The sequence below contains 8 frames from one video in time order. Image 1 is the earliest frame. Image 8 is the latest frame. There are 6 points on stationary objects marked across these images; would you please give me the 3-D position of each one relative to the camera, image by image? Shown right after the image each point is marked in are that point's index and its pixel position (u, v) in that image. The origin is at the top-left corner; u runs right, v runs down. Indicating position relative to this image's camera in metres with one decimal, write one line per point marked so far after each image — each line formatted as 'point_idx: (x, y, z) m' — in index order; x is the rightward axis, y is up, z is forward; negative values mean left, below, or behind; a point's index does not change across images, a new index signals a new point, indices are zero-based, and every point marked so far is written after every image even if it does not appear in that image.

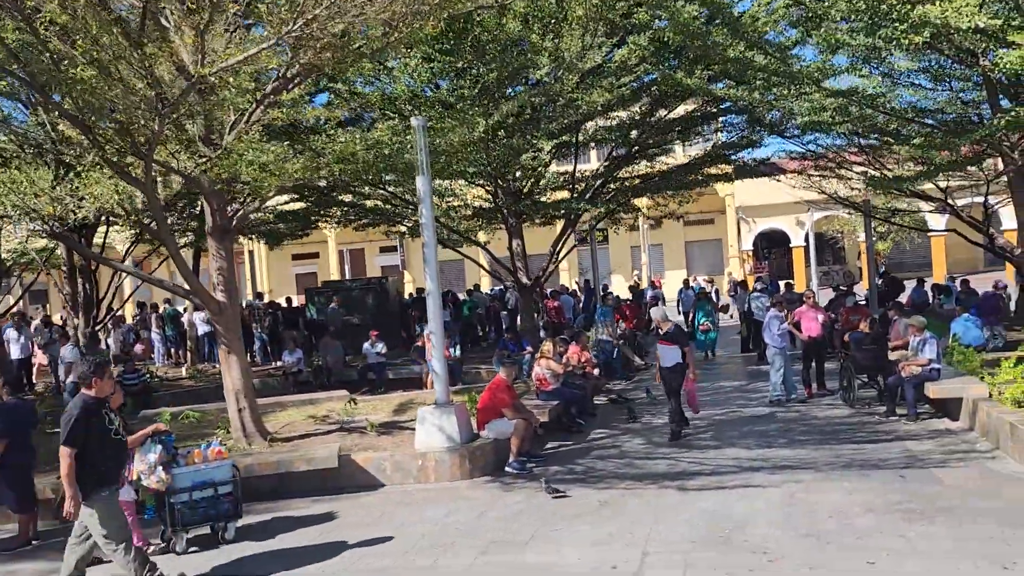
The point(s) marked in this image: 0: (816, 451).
0: (+3.3, -1.8, +9.3) m
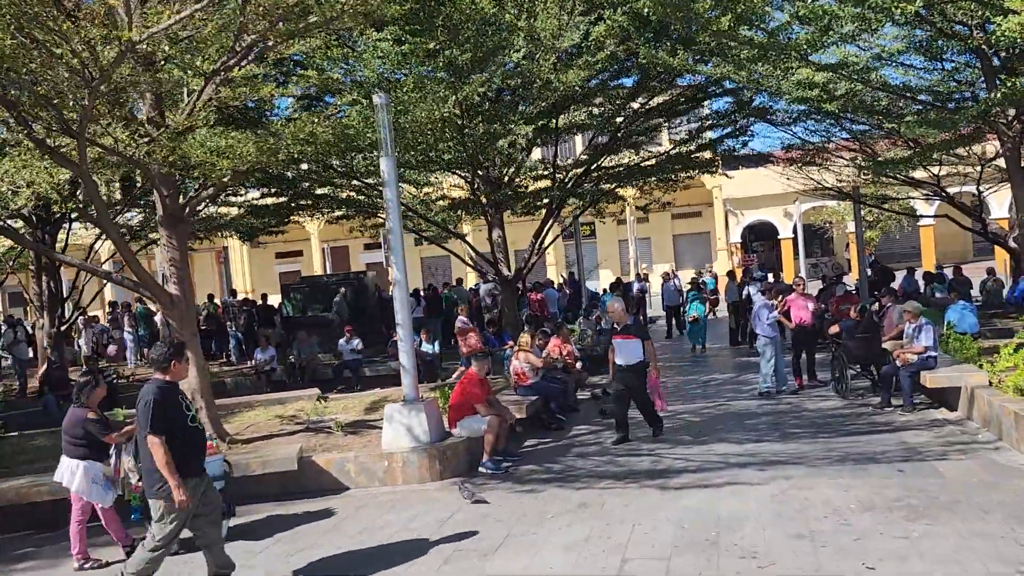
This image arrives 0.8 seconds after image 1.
0: (+3.0, -1.6, +8.7) m
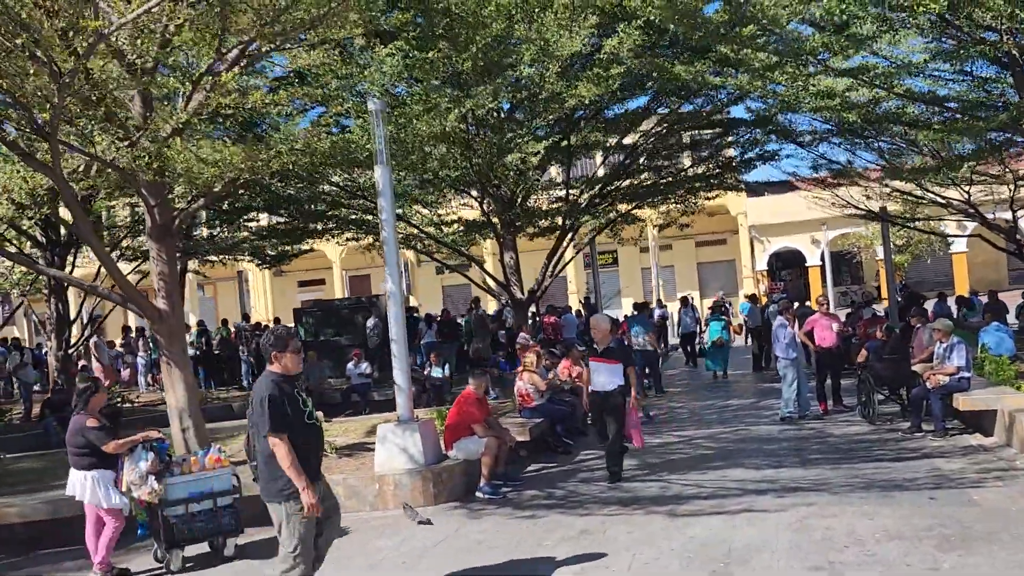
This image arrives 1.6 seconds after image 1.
0: (+3.0, -1.7, +8.1) m
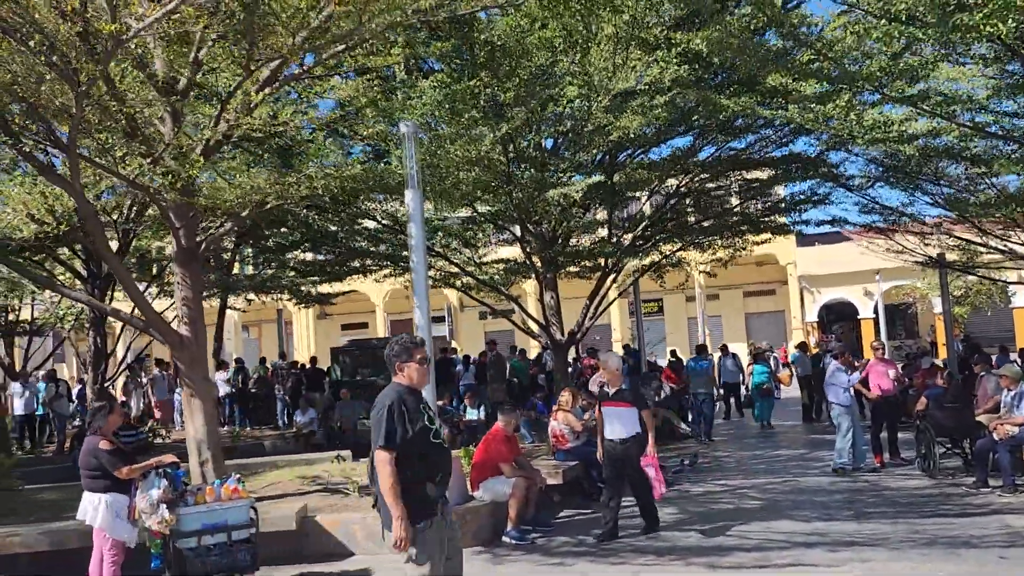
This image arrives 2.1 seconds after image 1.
0: (+3.3, -2.1, +7.4) m
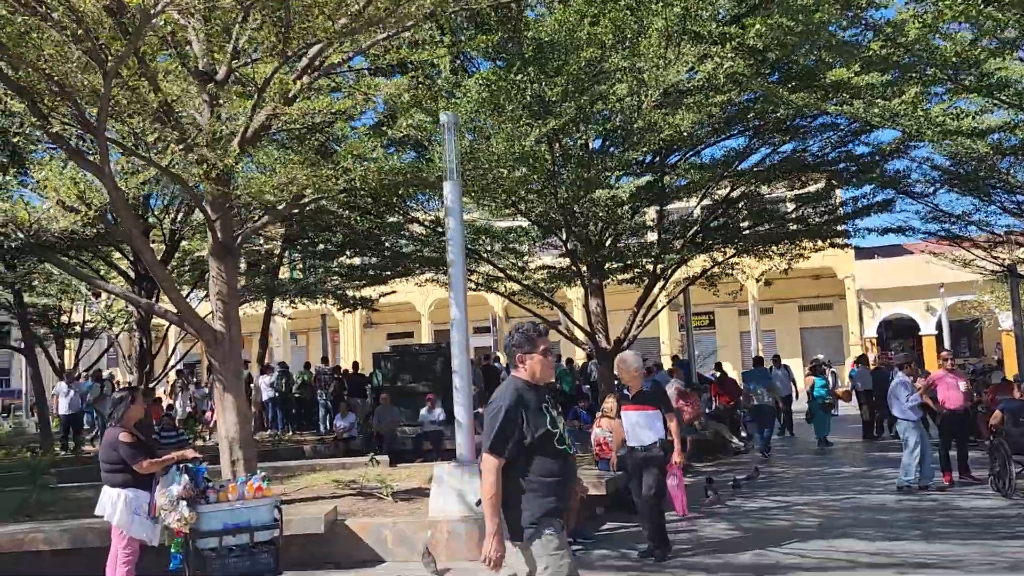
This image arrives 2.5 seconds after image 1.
0: (+3.6, -2.1, +6.8) m
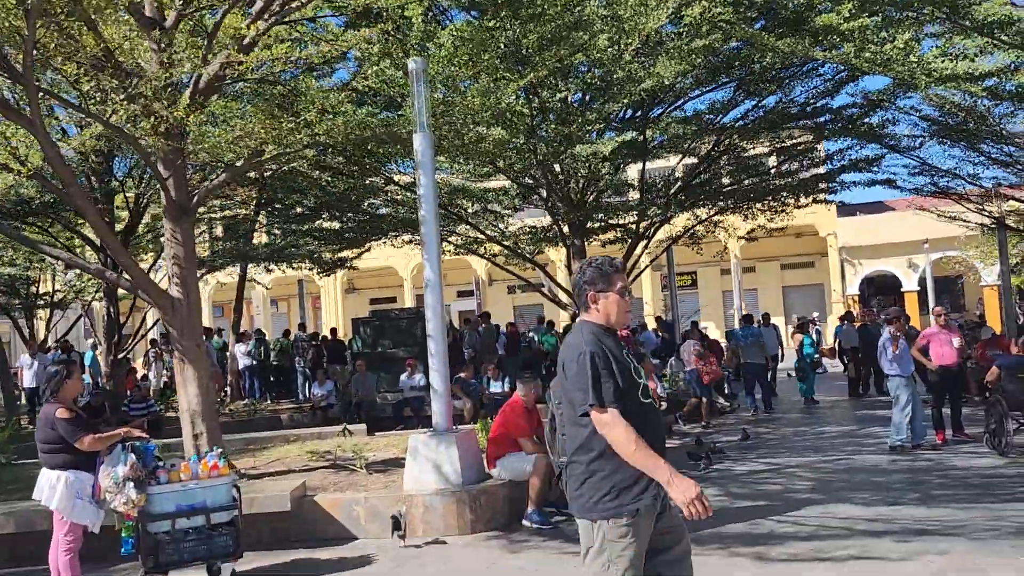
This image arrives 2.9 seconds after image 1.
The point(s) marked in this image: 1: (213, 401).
0: (+3.4, -1.7, +6.5) m
1: (-2.8, -1.0, +8.0) m
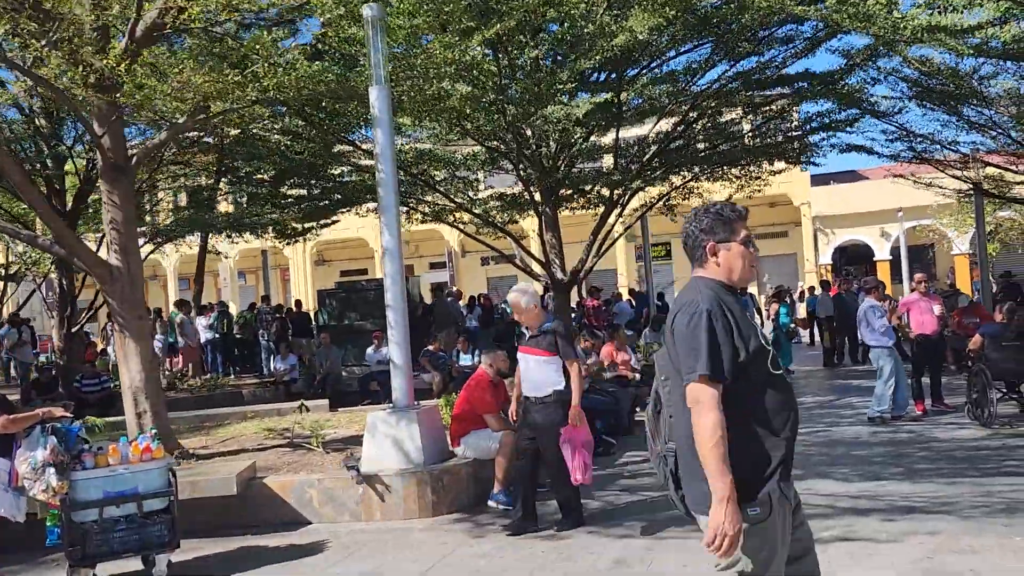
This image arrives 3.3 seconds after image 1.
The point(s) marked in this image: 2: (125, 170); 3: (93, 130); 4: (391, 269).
0: (+3.2, -1.4, +6.2) m
1: (-3.1, -0.8, +7.4) m
2: (-3.4, +1.0, +7.5) m
3: (-3.6, +1.3, +7.3) m
4: (-0.9, +0.1, +6.7) m
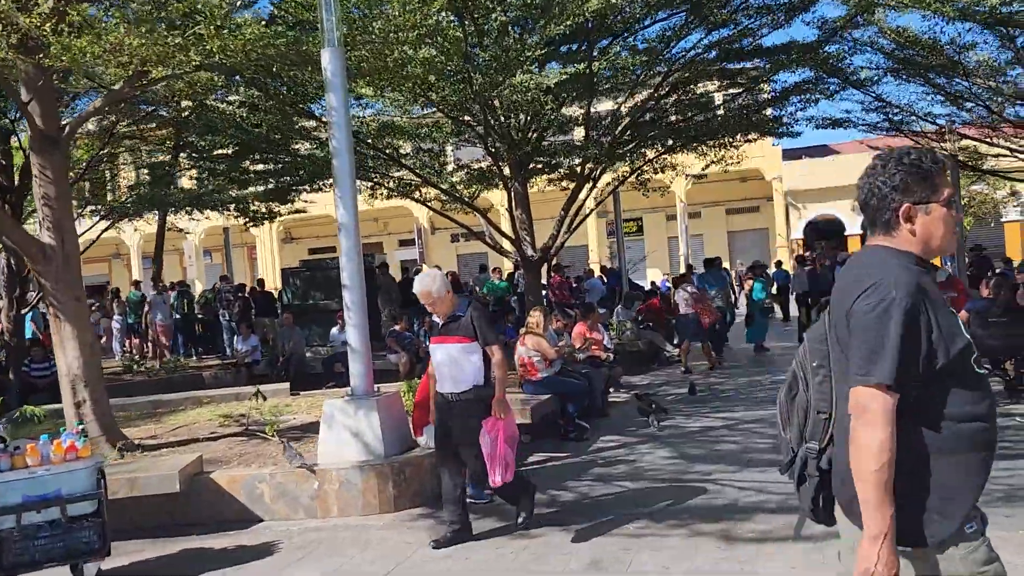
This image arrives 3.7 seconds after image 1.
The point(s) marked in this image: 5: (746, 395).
0: (+2.9, -1.3, +5.8) m
1: (-3.3, -0.6, +6.9) m
2: (-3.6, +1.2, +6.9) m
3: (-3.8, +1.5, +6.7) m
4: (-1.2, +0.3, +6.3) m
5: (+2.8, -1.2, +10.1) m
